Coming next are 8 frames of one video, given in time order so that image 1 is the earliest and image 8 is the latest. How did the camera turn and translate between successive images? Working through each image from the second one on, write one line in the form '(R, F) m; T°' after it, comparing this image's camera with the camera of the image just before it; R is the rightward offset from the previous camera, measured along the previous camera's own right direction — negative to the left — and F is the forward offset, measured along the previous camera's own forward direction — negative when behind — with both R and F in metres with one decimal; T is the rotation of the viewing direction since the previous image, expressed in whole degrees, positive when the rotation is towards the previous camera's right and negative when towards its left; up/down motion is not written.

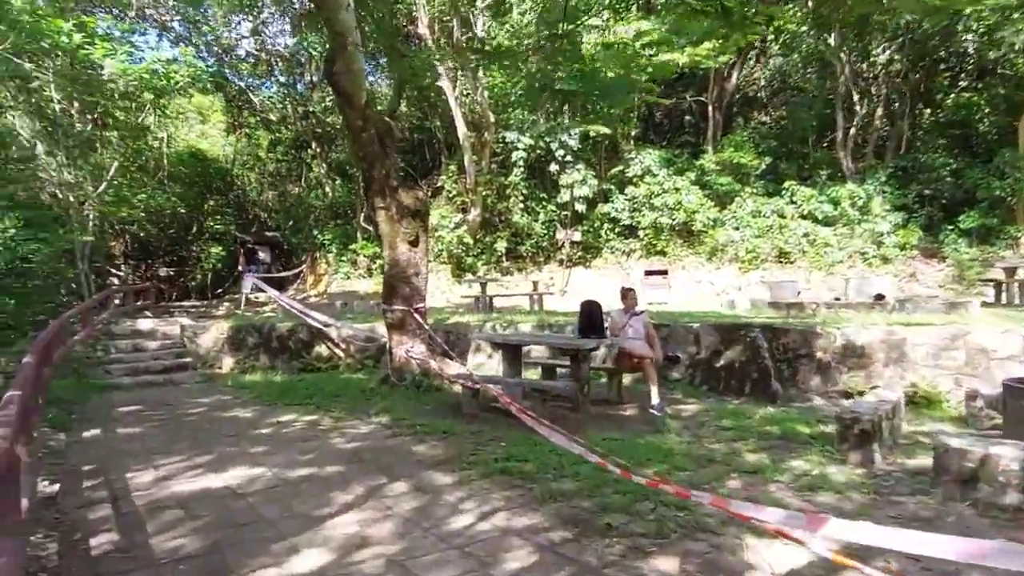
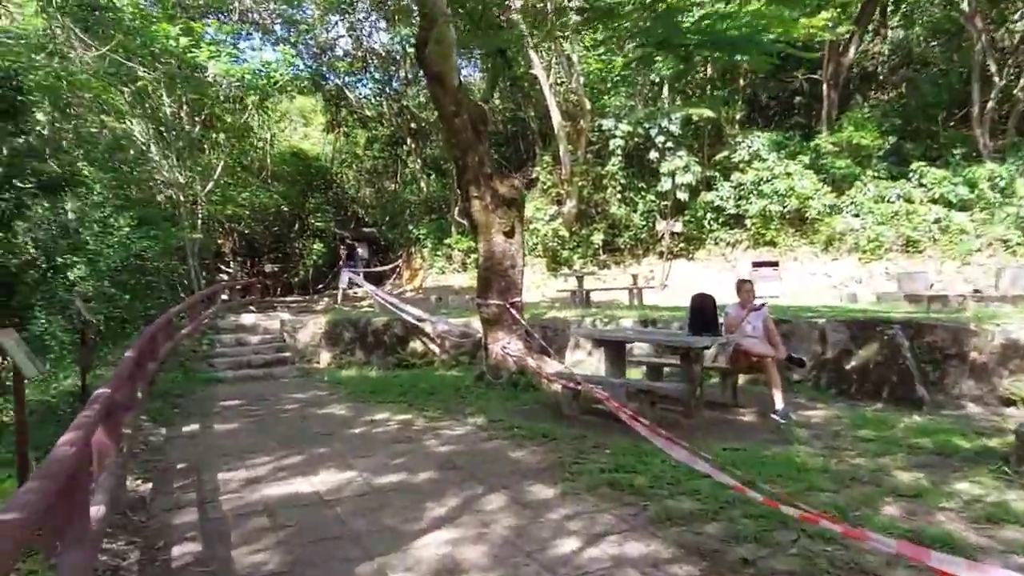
(-0.1, +0.4) m; -8°
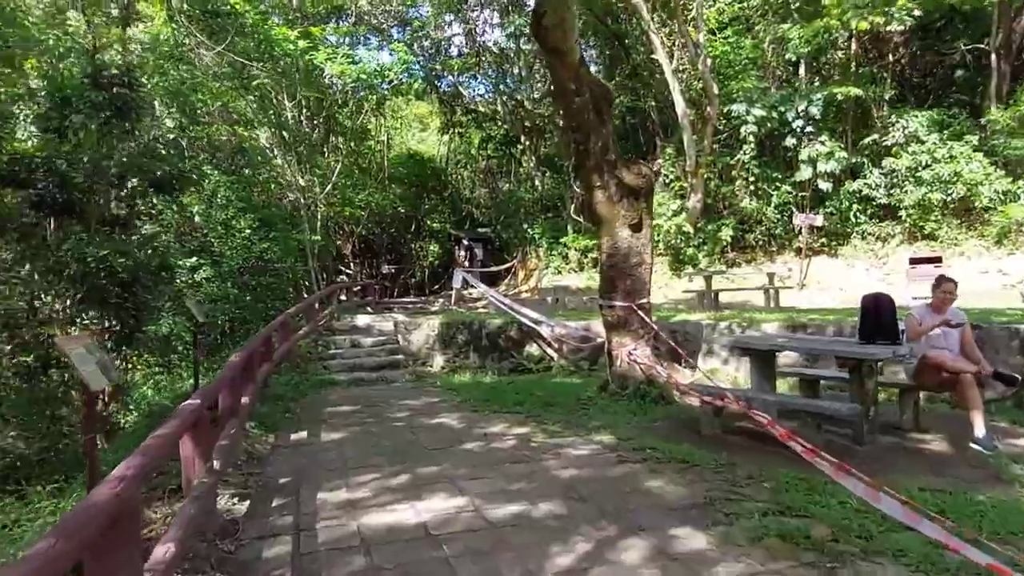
(-0.1, +0.6) m; -9°
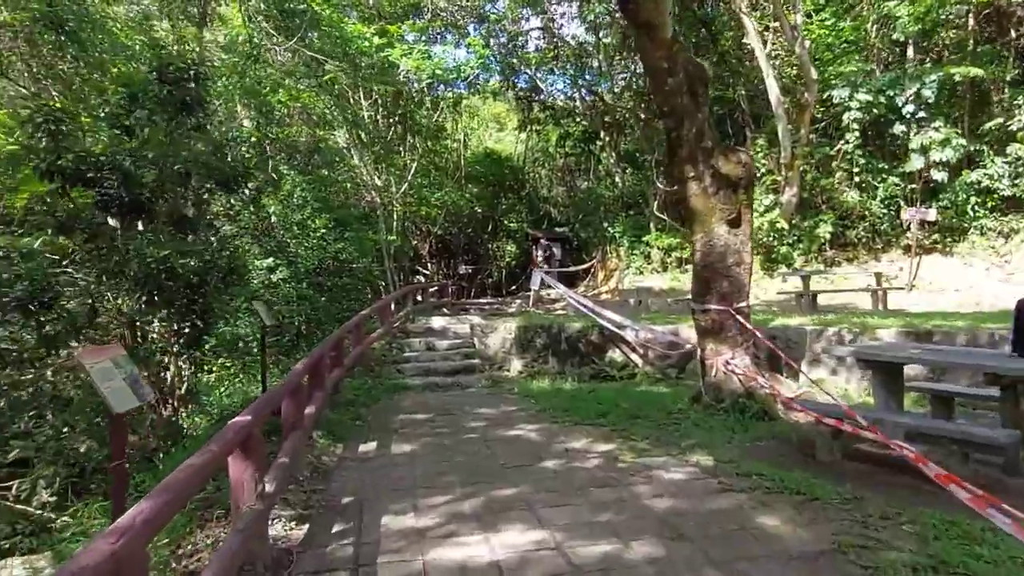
(0.0, +0.5) m; -6°
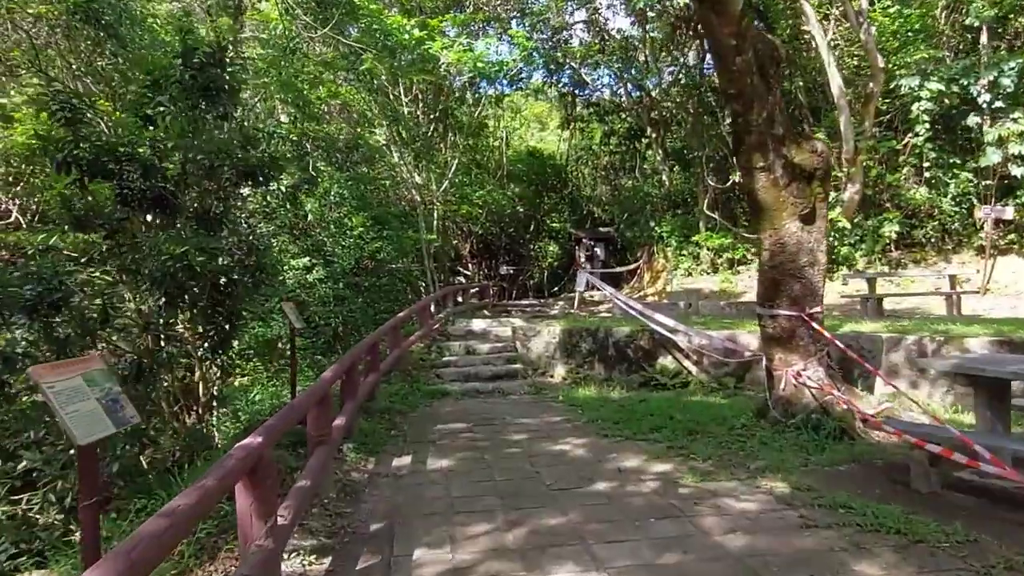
(0.0, +0.4) m; -3°
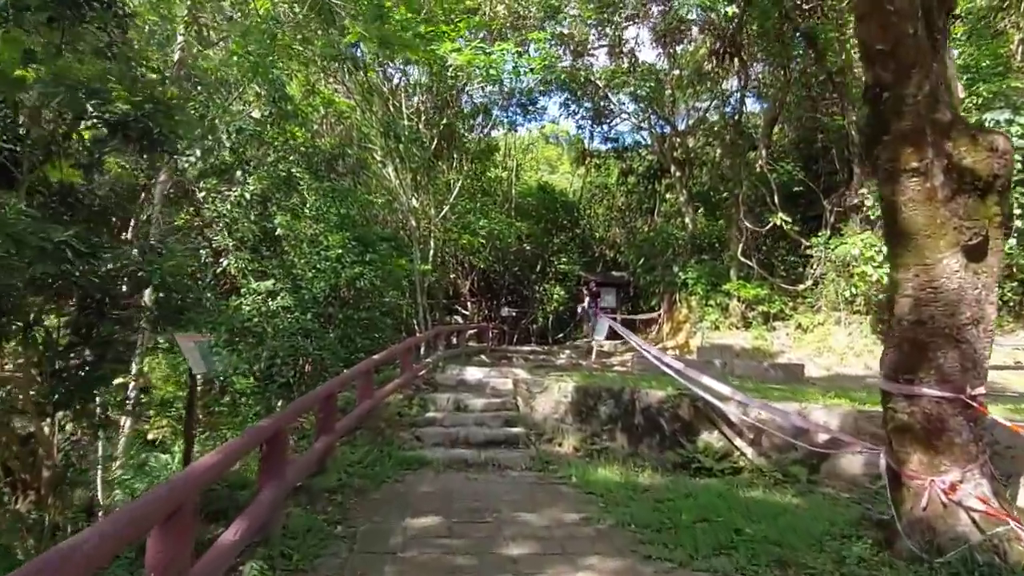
(-0.1, +1.6) m; 0°
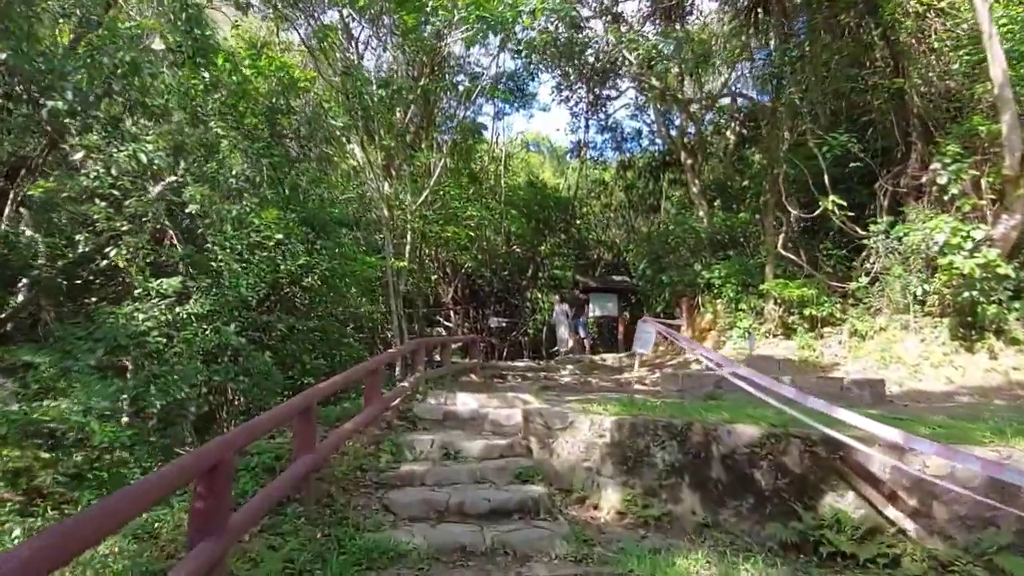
(-0.2, +2.1) m; +2°
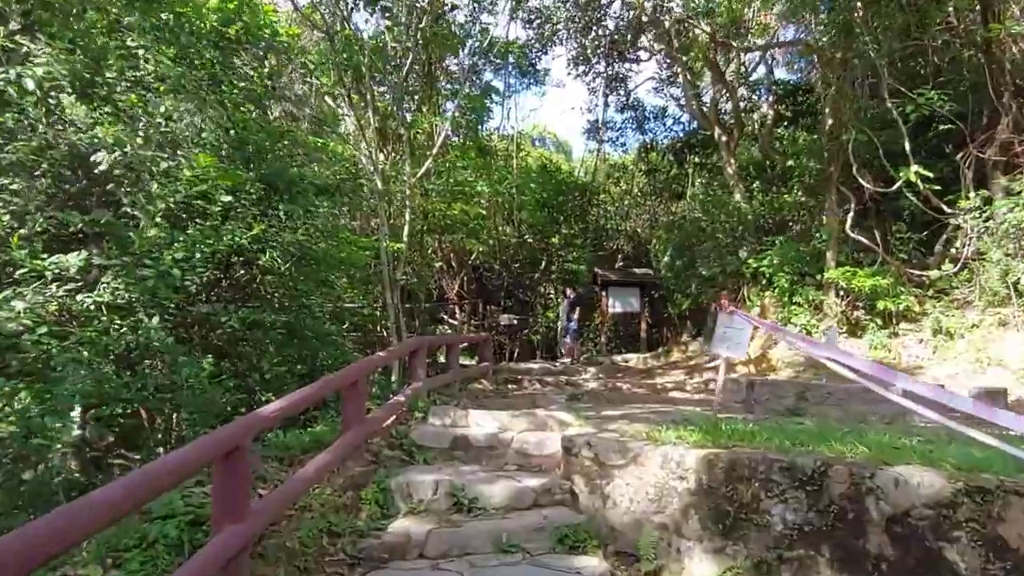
(-0.2, +1.5) m; 0°
